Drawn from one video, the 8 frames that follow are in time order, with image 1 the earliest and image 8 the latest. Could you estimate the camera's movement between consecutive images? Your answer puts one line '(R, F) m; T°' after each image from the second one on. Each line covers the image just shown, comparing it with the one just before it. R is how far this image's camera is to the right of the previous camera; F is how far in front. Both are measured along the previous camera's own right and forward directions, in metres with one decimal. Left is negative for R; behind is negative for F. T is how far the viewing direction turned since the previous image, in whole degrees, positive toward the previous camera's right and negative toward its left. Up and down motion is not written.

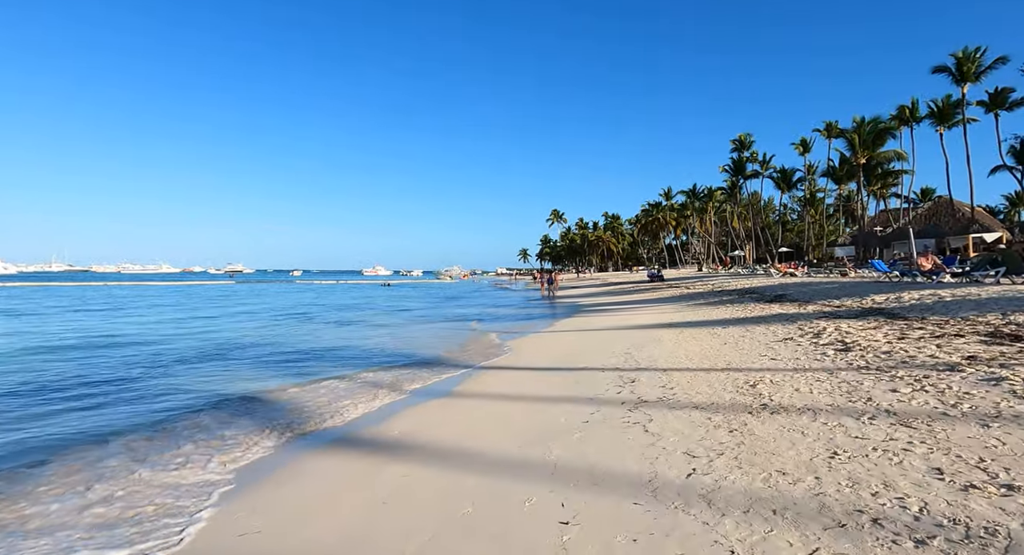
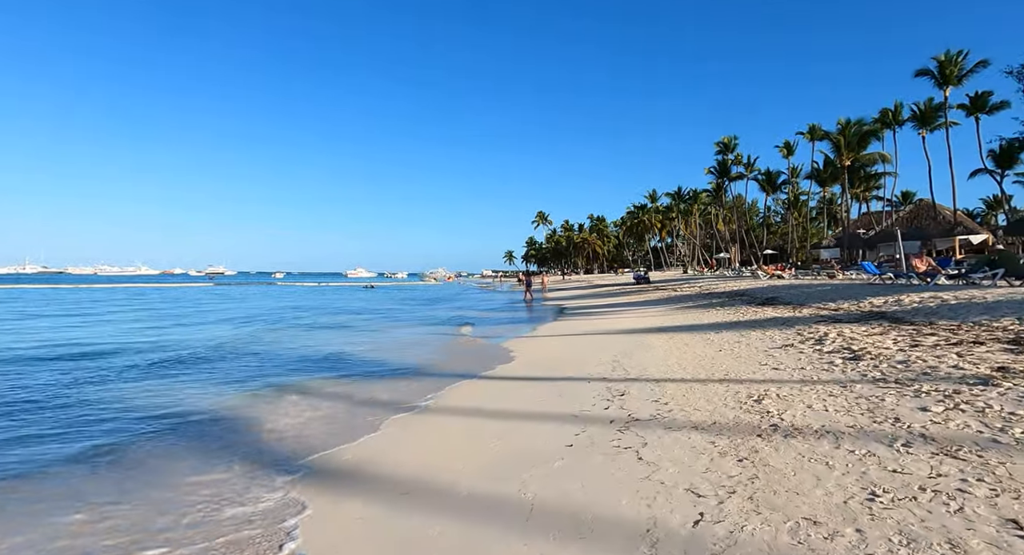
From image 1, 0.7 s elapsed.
(+0.2, +0.8) m; +2°
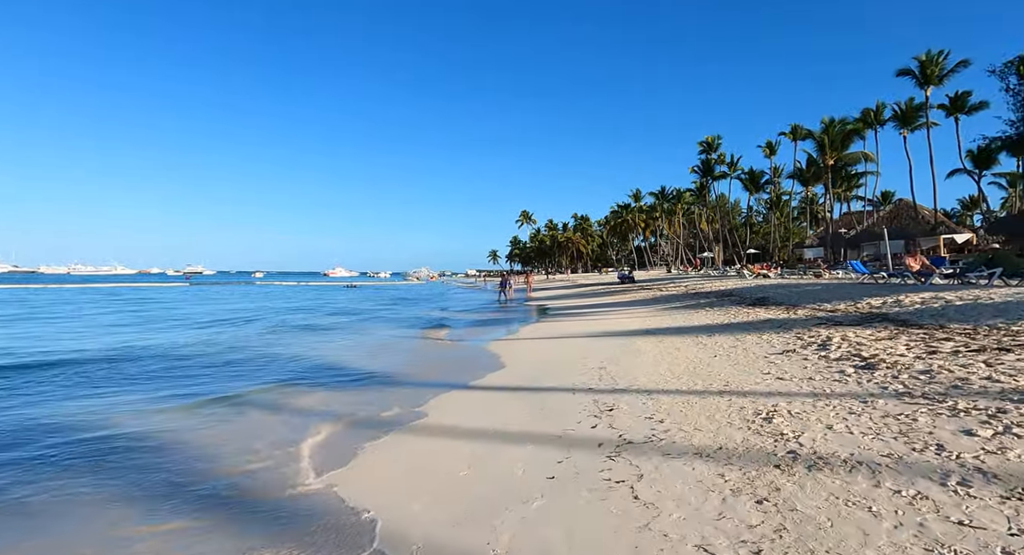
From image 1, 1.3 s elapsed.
(+0.1, +0.9) m; +2°
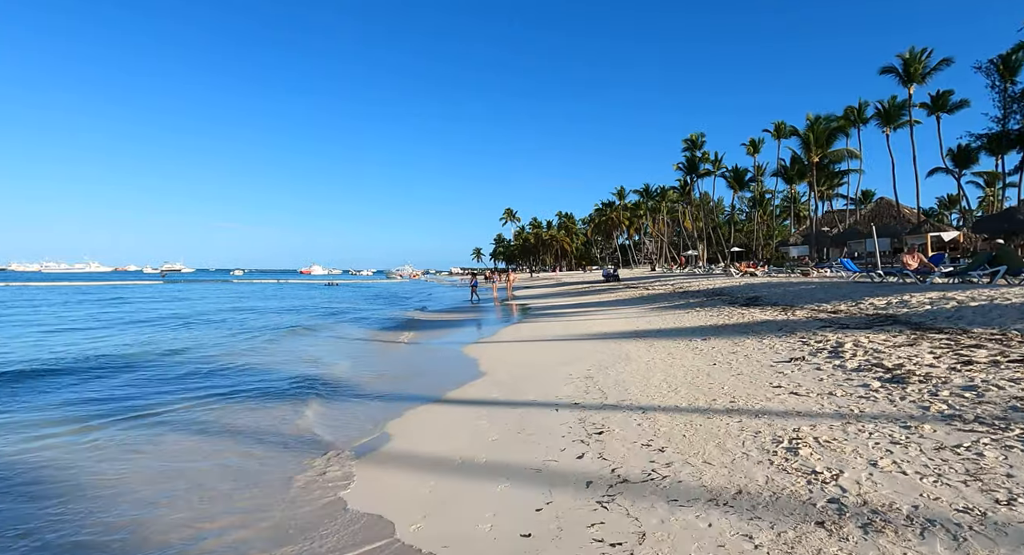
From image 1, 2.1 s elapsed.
(+0.2, +1.0) m; +2°
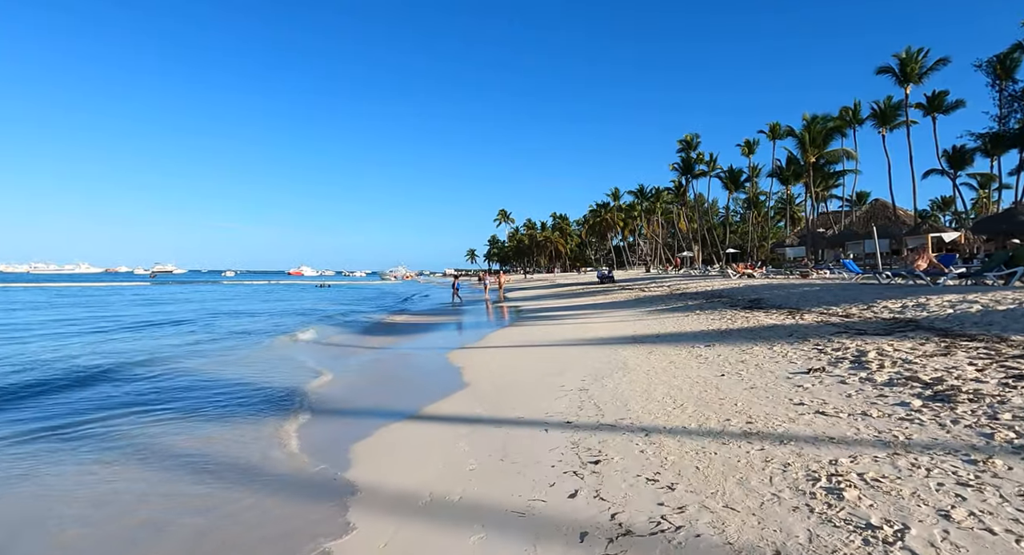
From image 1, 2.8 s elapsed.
(+0.1, +0.8) m; +1°
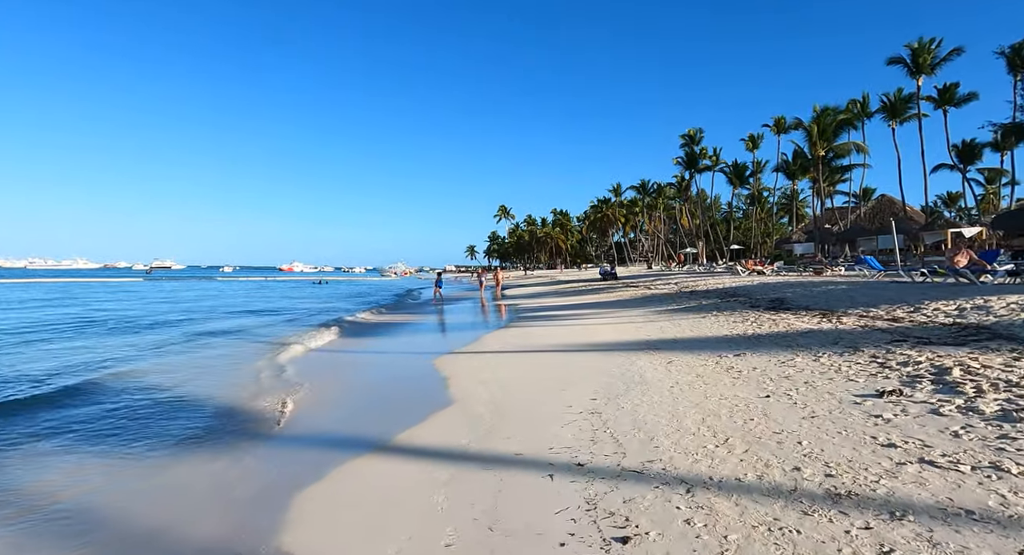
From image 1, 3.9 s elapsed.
(+0.1, +1.3) m; 0°
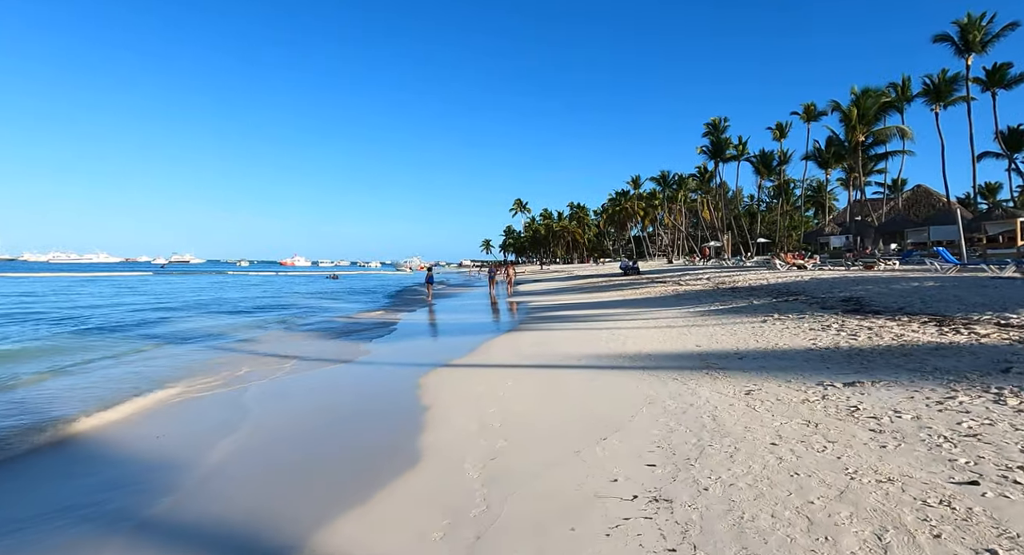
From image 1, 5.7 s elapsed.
(+0.1, +2.4) m; -2°
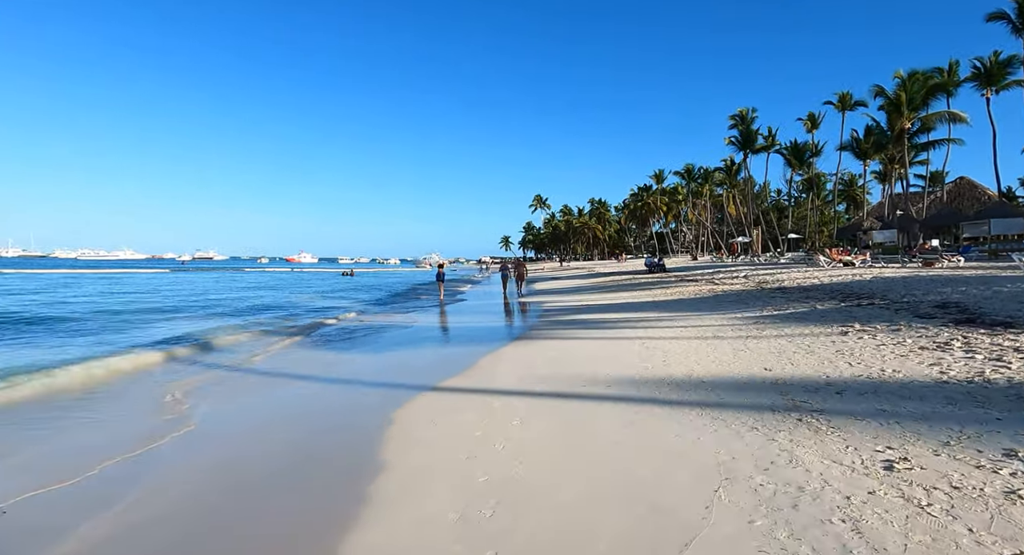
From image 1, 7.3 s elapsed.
(+0.2, +2.0) m; -2°
